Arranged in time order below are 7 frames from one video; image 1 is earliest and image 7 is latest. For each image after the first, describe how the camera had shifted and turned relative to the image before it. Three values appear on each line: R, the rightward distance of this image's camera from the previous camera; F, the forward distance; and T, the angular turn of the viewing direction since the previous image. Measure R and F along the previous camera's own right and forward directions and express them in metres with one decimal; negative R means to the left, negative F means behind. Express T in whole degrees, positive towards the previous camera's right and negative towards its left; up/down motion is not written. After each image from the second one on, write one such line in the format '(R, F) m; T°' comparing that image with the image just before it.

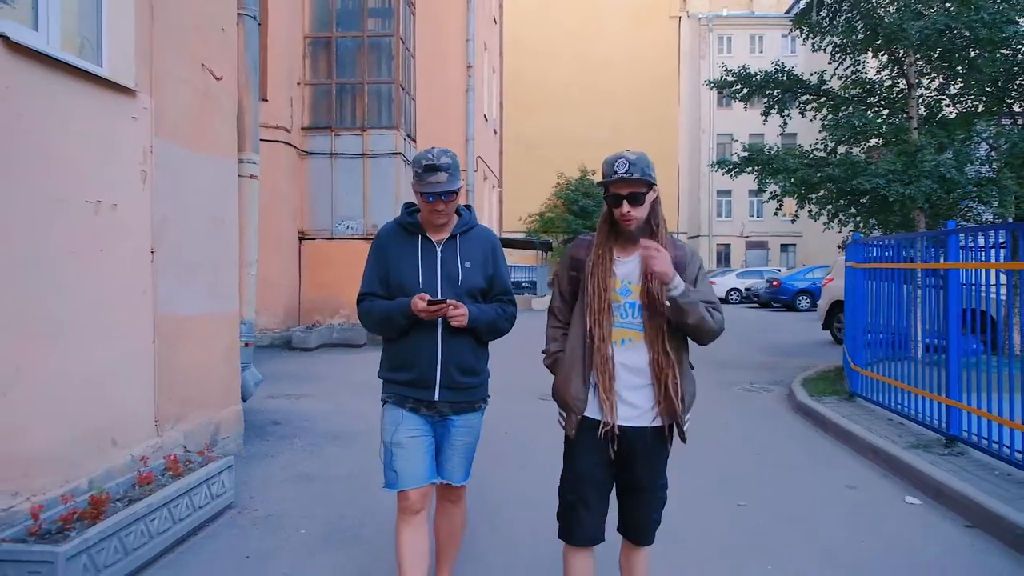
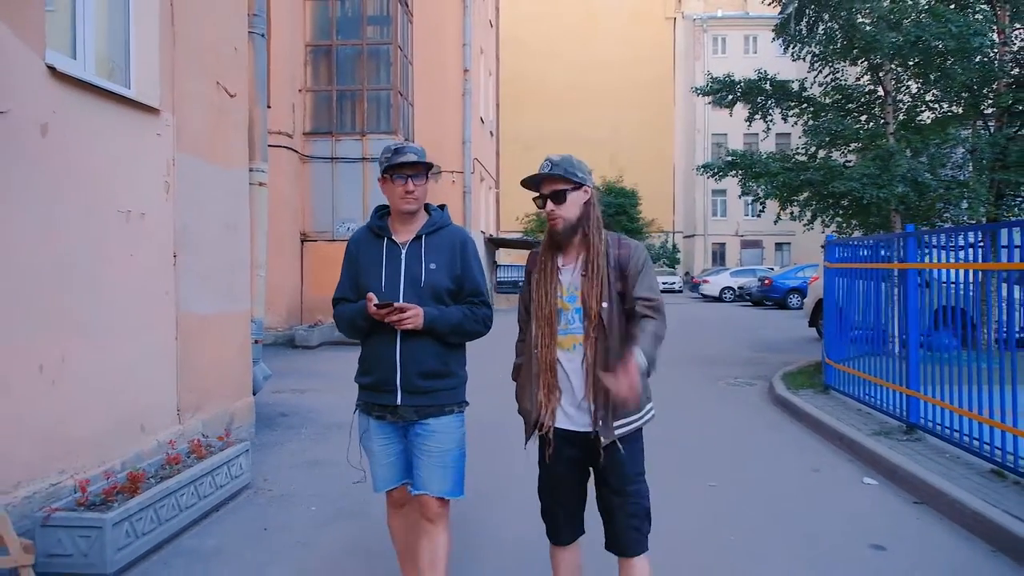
(0.0, -0.5) m; 0°
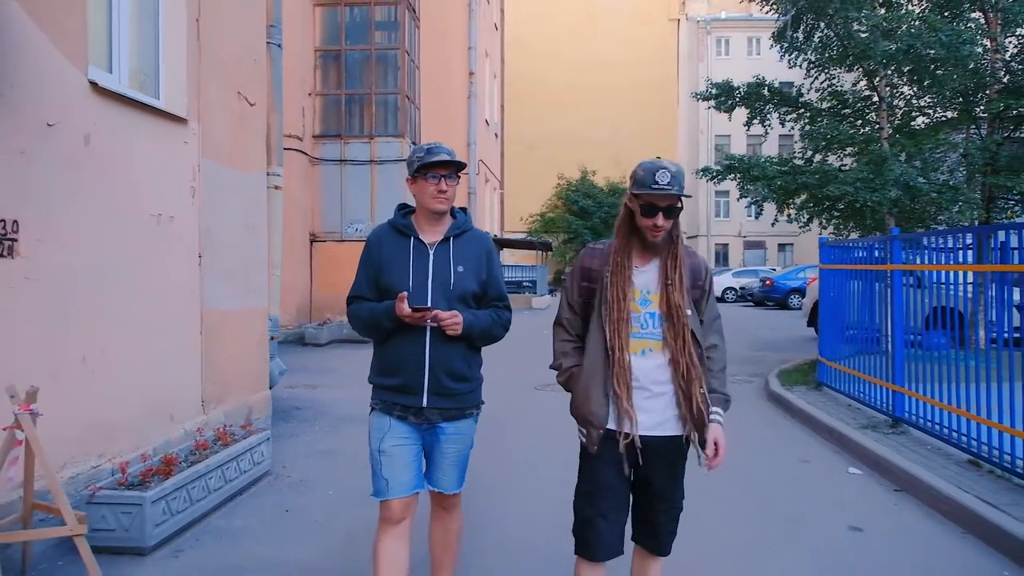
(0.0, -0.3) m; 0°
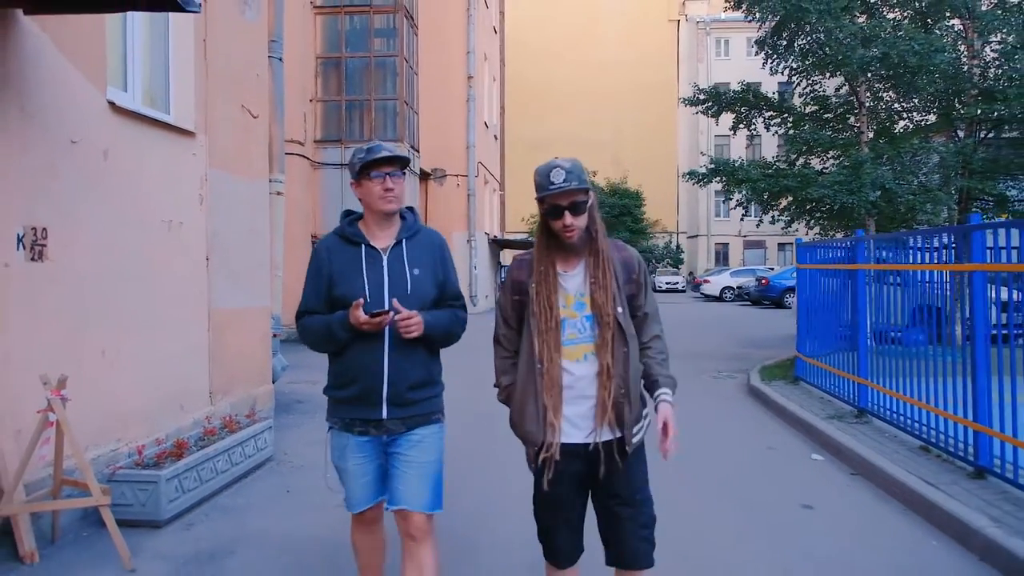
(+0.1, -0.4) m; 0°
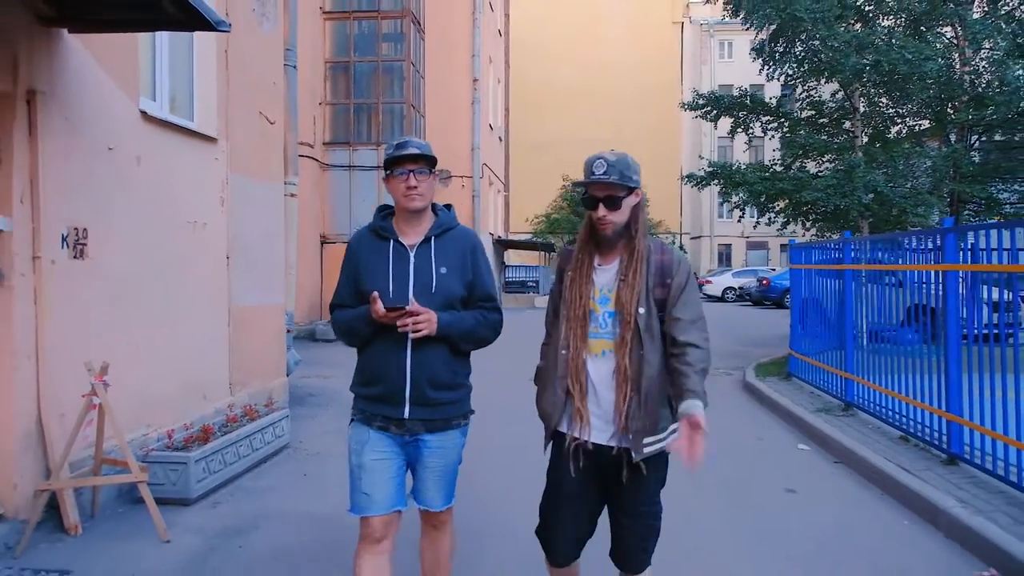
(0.0, -0.3) m; 0°
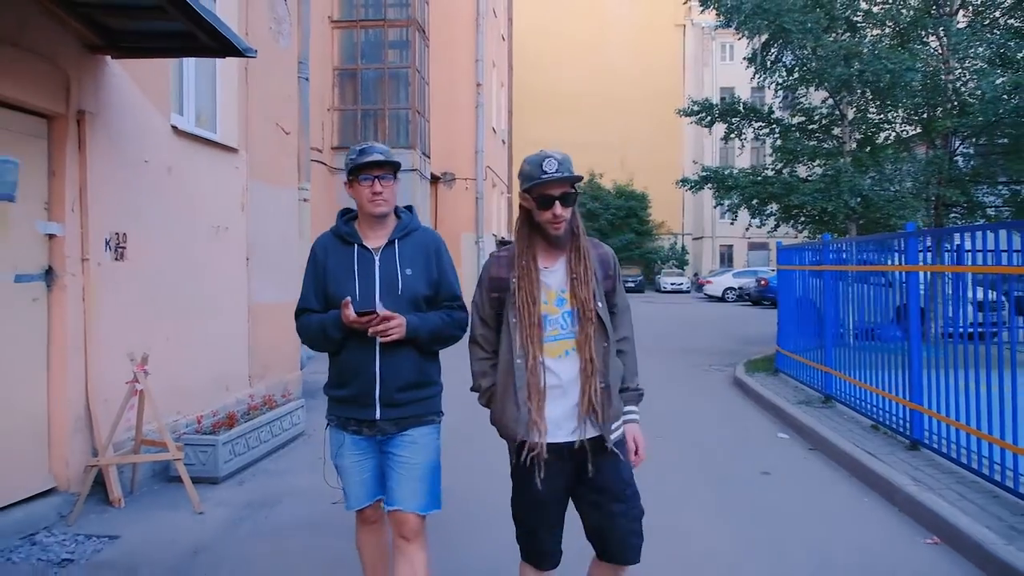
(0.0, -0.5) m; 0°
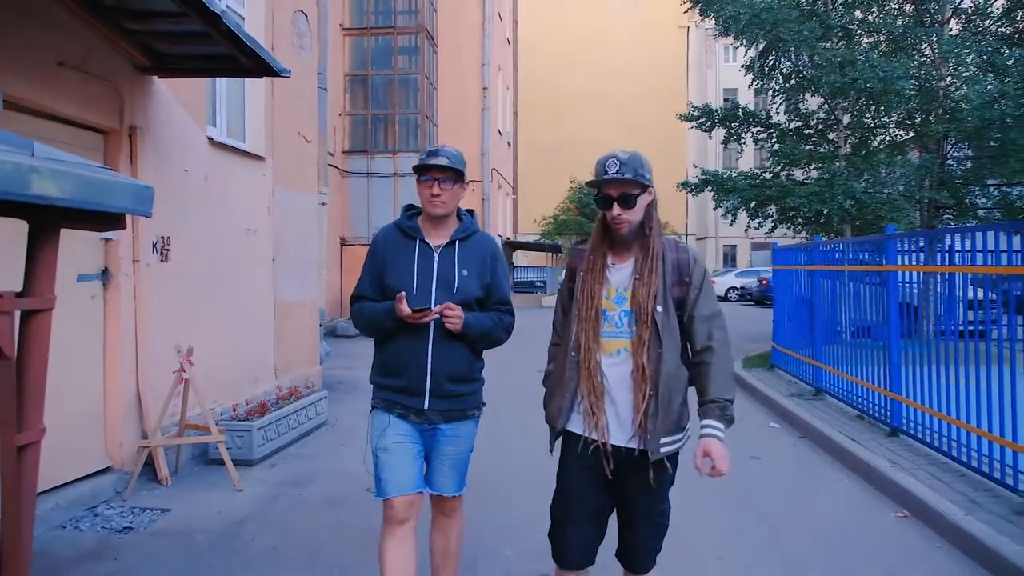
(0.0, -0.5) m; 0°
